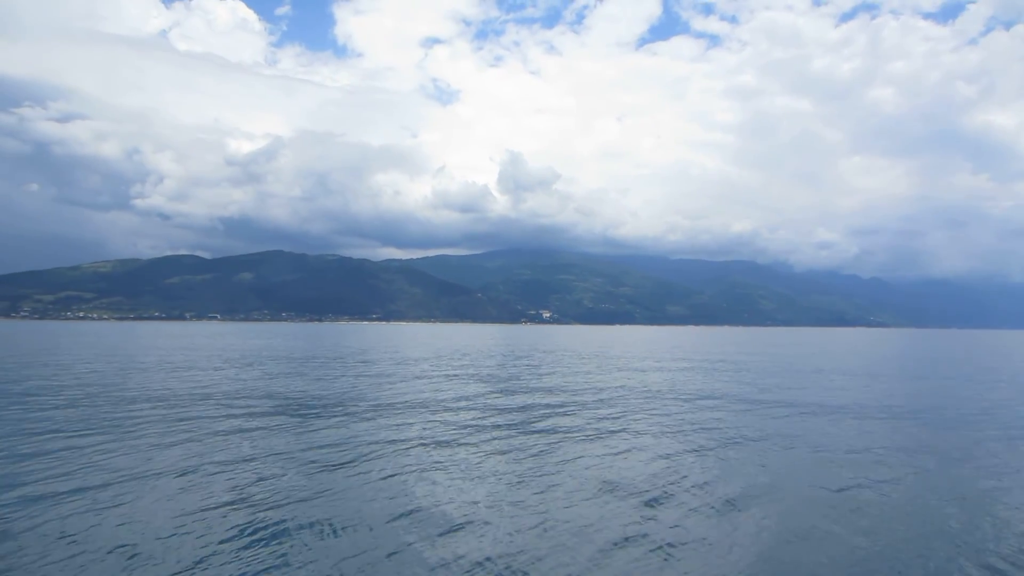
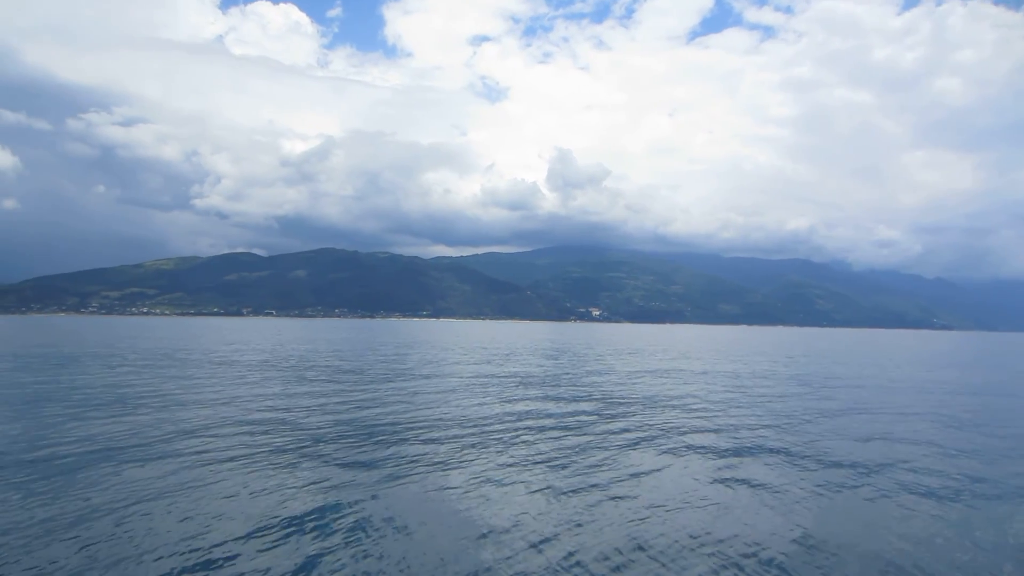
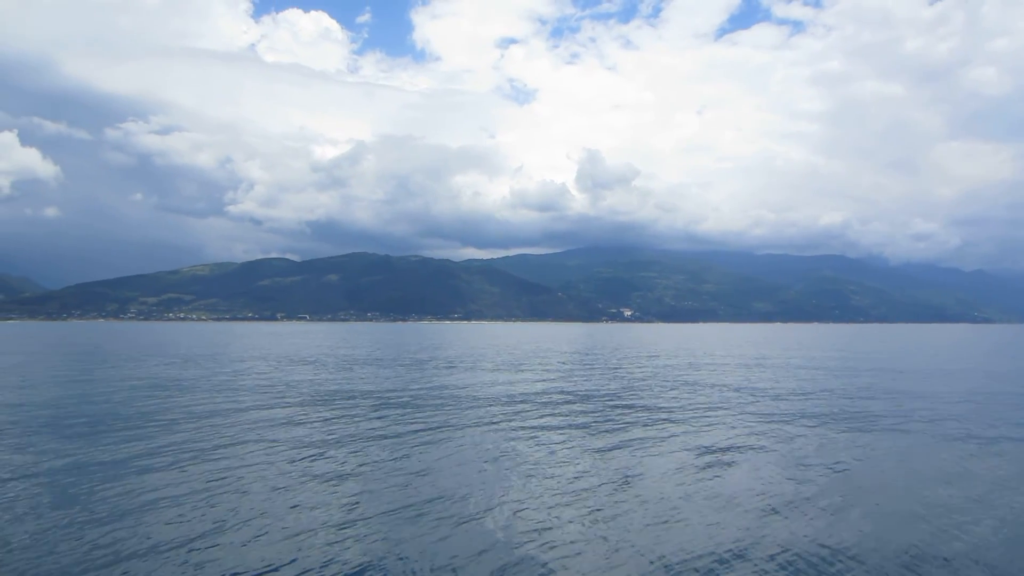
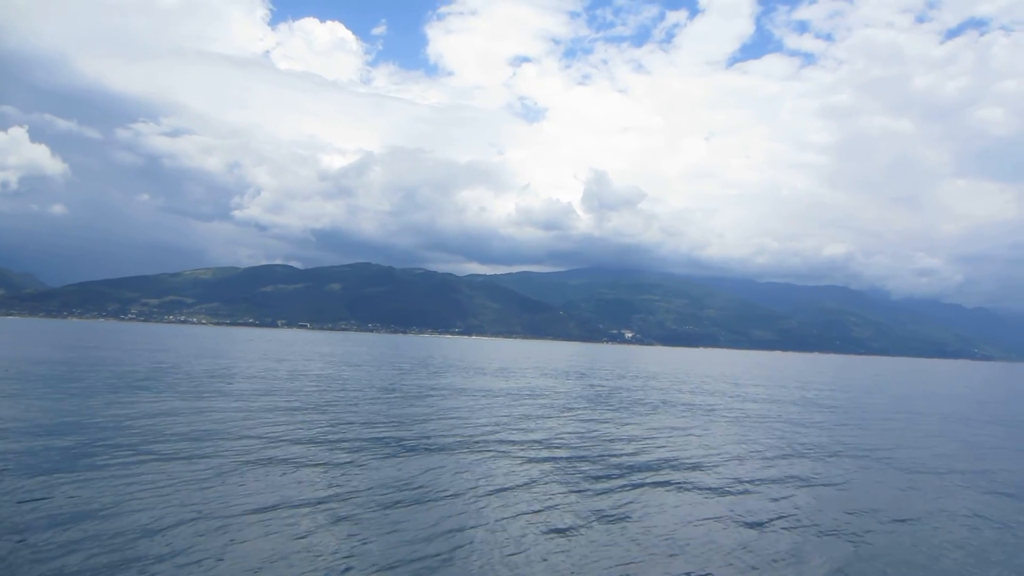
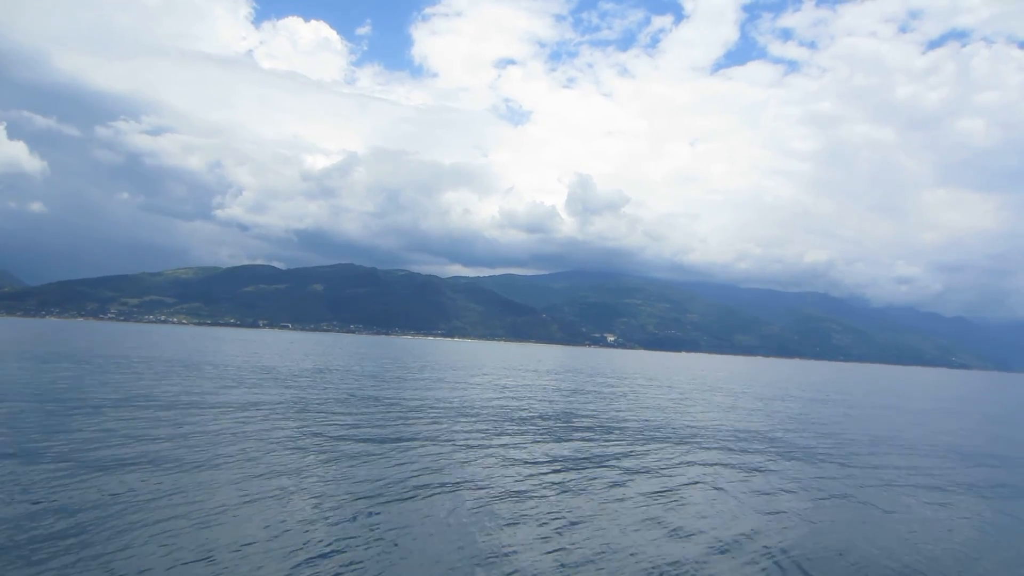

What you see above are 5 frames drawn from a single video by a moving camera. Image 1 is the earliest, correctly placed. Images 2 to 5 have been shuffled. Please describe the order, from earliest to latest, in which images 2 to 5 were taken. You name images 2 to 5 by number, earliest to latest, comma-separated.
2, 3, 4, 5
